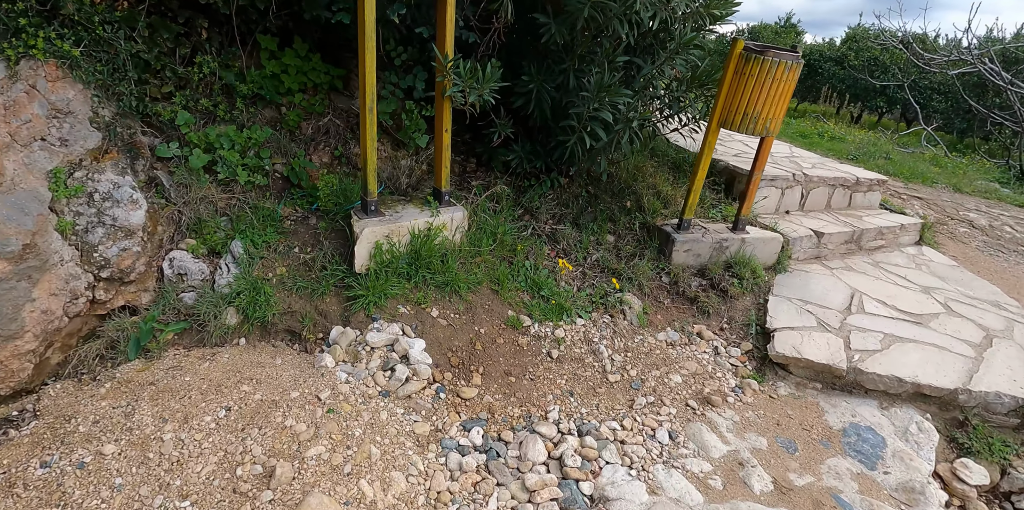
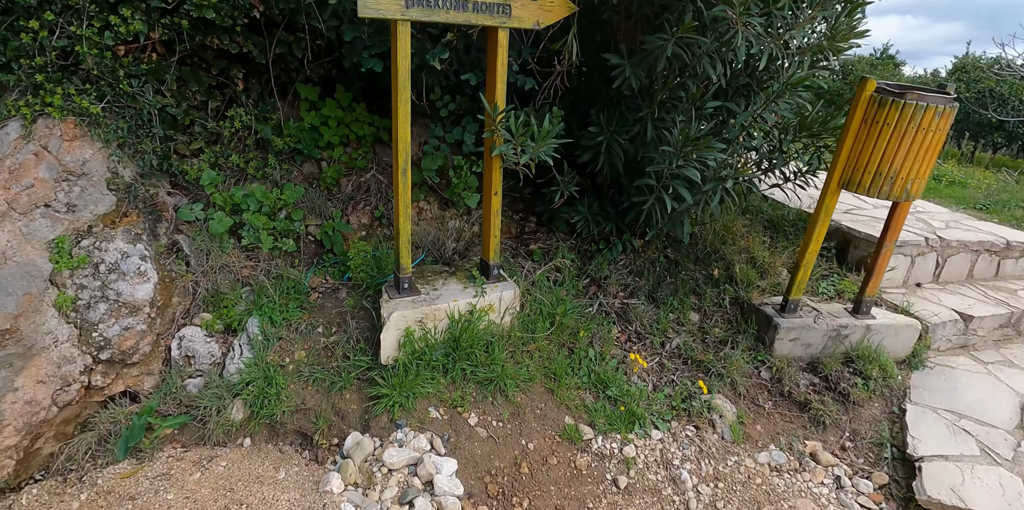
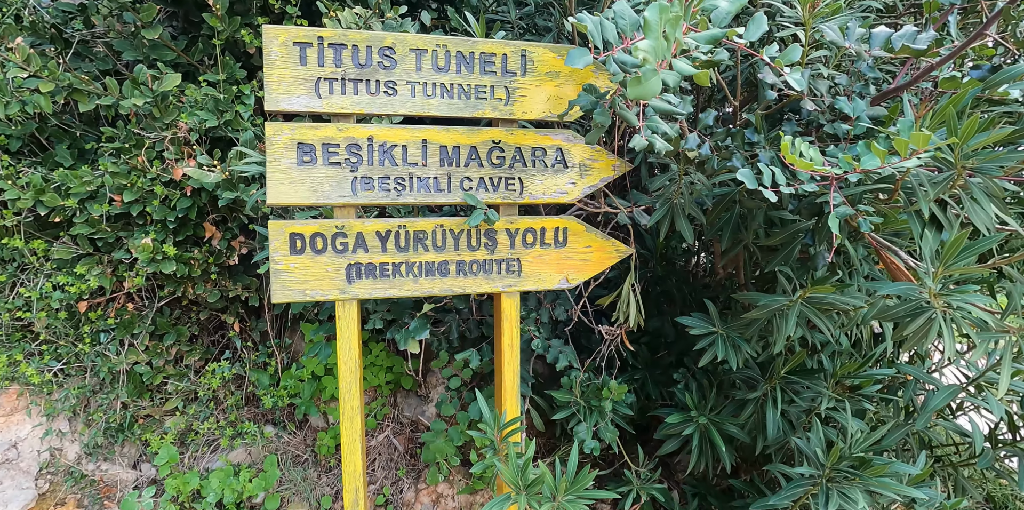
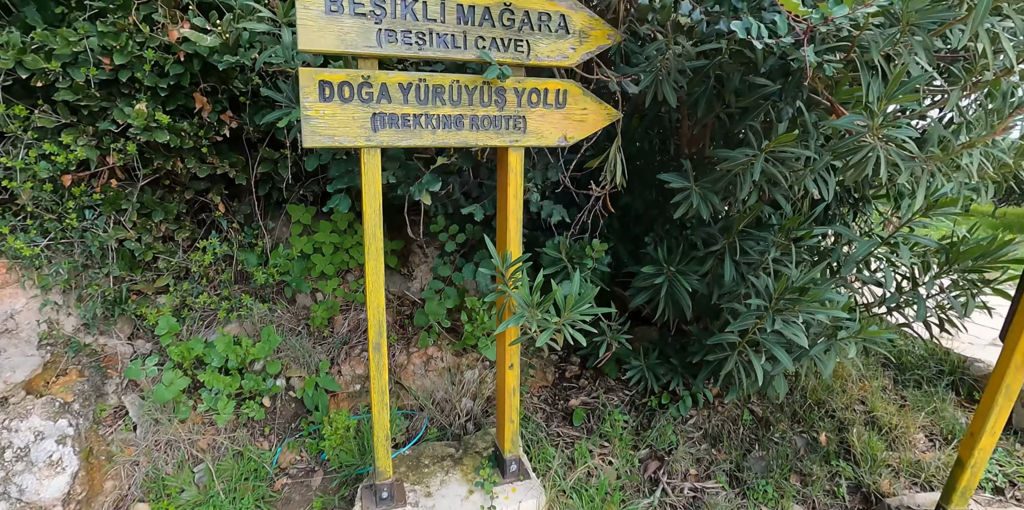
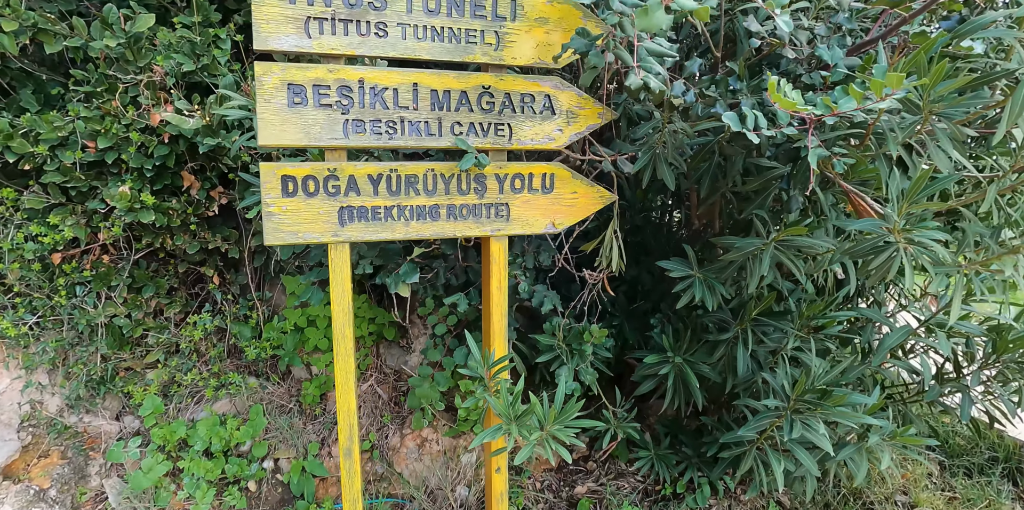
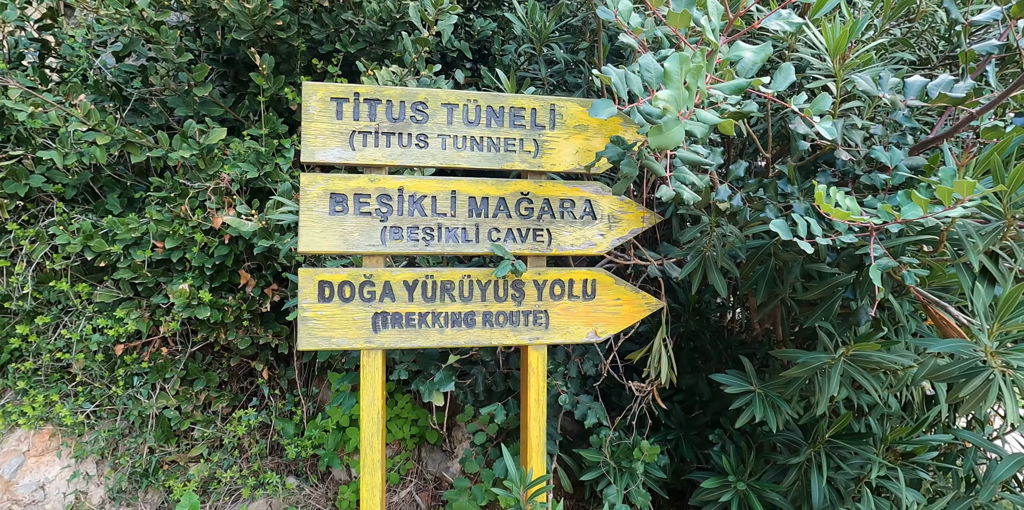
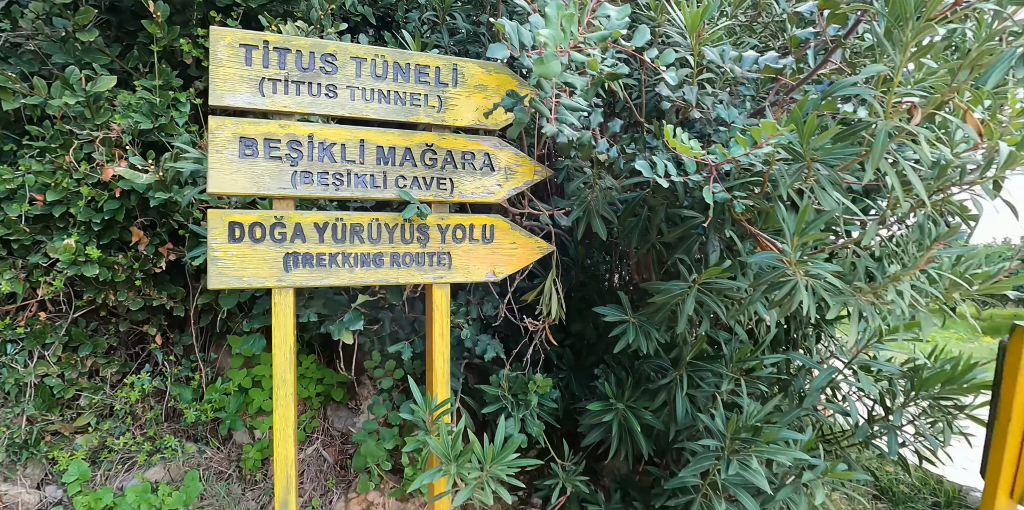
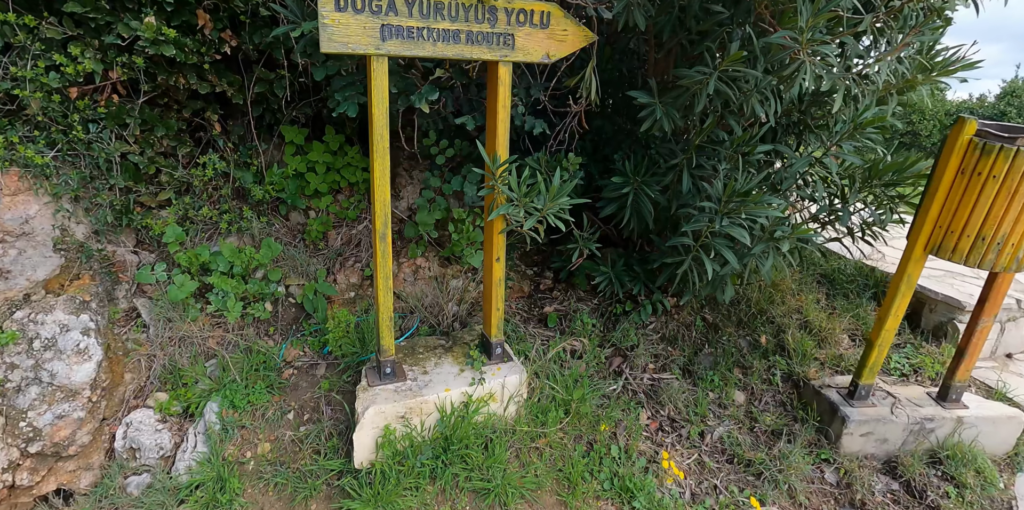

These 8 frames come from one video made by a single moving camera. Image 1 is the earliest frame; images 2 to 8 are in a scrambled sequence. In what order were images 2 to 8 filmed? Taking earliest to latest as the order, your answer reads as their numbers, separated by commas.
2, 8, 4, 5, 3, 6, 7
